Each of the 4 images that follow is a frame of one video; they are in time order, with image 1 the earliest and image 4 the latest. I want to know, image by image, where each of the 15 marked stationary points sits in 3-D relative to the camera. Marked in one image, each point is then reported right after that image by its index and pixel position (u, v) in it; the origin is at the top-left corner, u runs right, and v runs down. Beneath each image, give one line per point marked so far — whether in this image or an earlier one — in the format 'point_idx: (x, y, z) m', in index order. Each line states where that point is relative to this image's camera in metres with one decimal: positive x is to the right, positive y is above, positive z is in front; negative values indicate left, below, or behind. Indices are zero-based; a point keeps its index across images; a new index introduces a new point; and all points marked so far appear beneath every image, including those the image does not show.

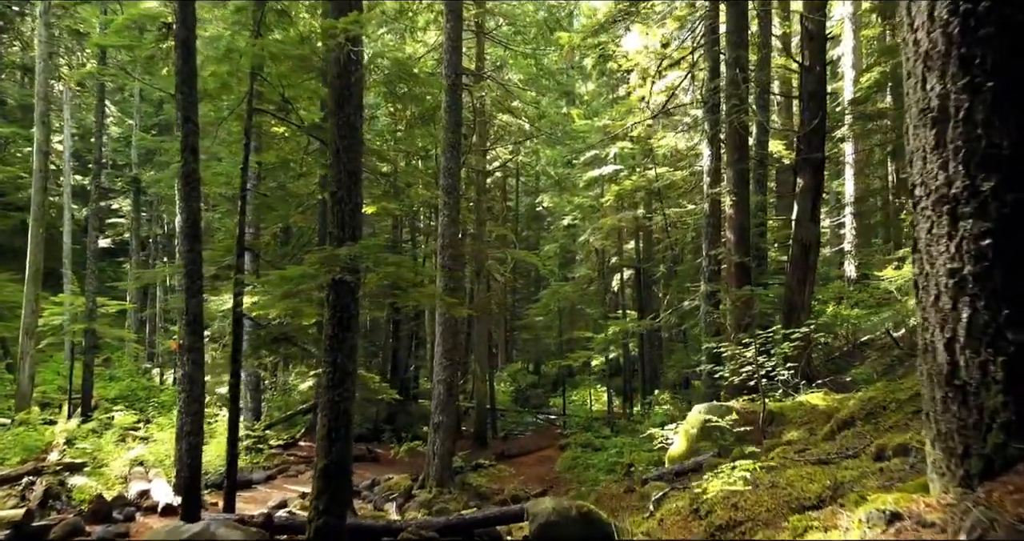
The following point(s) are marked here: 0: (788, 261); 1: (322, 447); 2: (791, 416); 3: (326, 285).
0: (+4.4, +0.2, +11.6) m
1: (-1.7, -1.6, +6.5) m
2: (+3.0, -1.6, +7.6) m
3: (-1.7, -0.1, +6.7) m
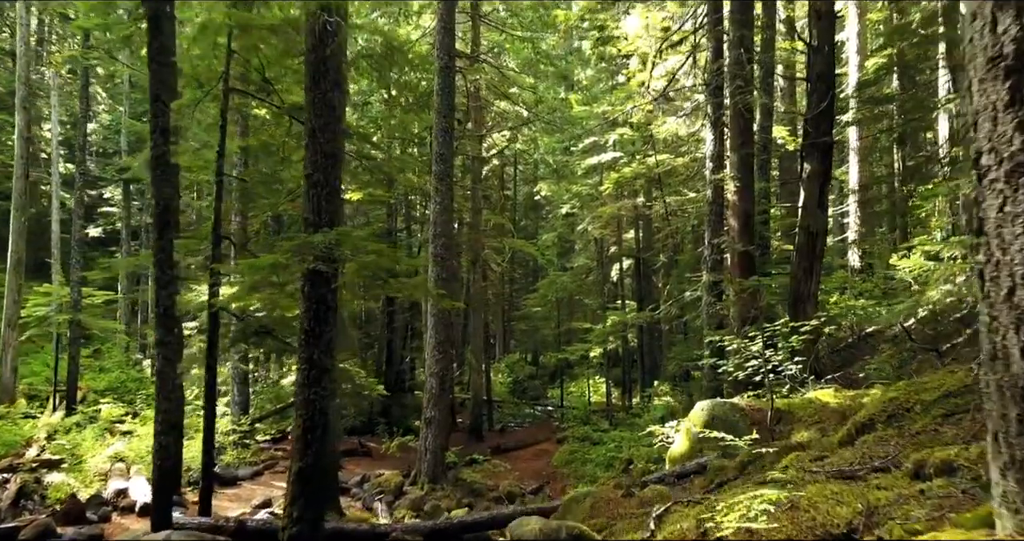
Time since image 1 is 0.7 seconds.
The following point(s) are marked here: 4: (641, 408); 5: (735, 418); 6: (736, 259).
0: (+4.3, +0.3, +11.1) m
1: (-1.8, -1.5, +6.0) m
2: (+2.9, -1.4, +7.1) m
3: (-1.8, 0.0, +6.2) m
4: (+3.3, -3.5, +18.6) m
5: (+2.3, -1.5, +7.5) m
6: (+3.5, +0.1, +11.4) m
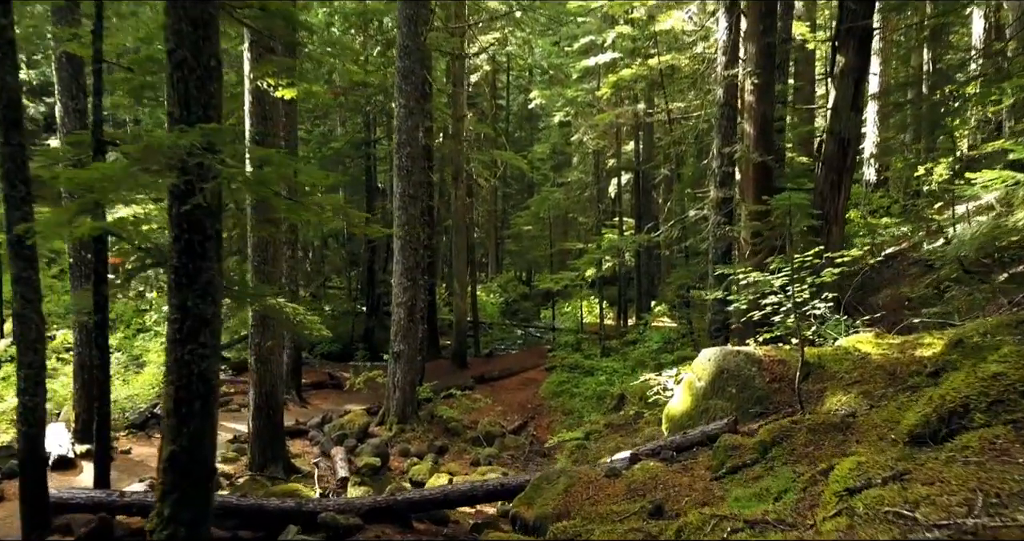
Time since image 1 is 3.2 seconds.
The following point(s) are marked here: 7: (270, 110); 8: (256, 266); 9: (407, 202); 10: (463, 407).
0: (+4.0, +1.4, +9.4) m
1: (-2.1, -1.0, +4.5) m
2: (+2.5, -0.8, +5.6) m
3: (-2.2, +0.5, +4.5) m
4: (+2.9, -1.5, +17.2) m
5: (+2.0, -0.9, +6.0) m
6: (+3.2, +1.3, +9.6) m
7: (-2.9, +1.9, +8.7) m
8: (-3.1, +0.1, +8.7) m
9: (-1.7, +1.1, +11.7) m
10: (-0.9, -2.6, +13.6) m
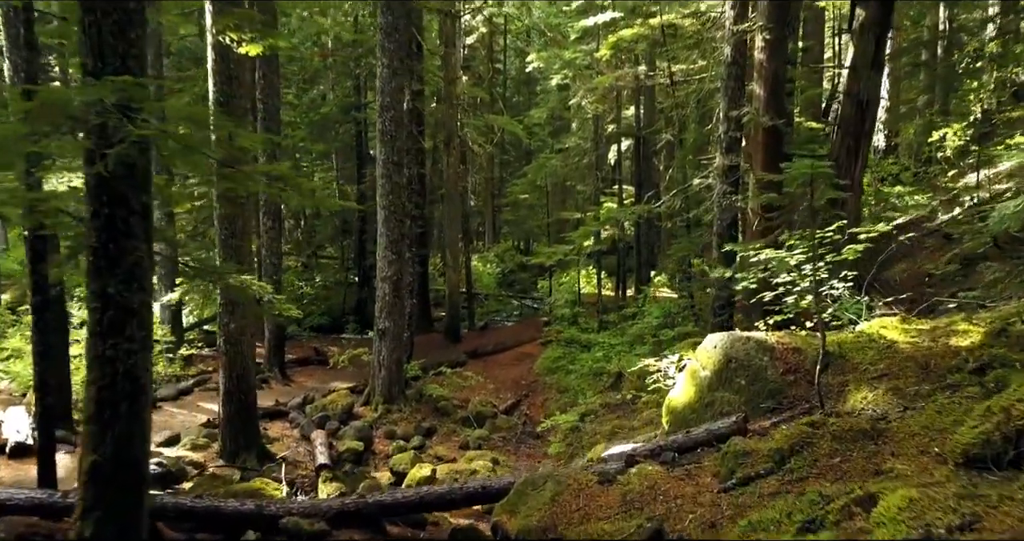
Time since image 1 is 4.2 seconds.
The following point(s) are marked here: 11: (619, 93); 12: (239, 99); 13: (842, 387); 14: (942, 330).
0: (+3.9, +1.7, +8.6) m
1: (-2.3, -0.9, +3.9) m
2: (+2.4, -0.7, +5.0) m
3: (-2.3, +0.6, +3.8) m
4: (+2.8, -0.8, +16.6) m
5: (+1.8, -0.7, +5.3) m
6: (+3.1, +1.6, +8.9) m
7: (-3.0, +2.2, +8.0) m
8: (-3.2, +0.3, +8.0) m
9: (-1.8, +1.5, +11.0) m
10: (-1.0, -2.0, +13.1) m
11: (+2.8, +4.7, +19.4) m
12: (-3.0, +1.9, +8.1) m
13: (+2.2, -0.8, +4.8) m
14: (+3.1, -0.4, +5.2) m
